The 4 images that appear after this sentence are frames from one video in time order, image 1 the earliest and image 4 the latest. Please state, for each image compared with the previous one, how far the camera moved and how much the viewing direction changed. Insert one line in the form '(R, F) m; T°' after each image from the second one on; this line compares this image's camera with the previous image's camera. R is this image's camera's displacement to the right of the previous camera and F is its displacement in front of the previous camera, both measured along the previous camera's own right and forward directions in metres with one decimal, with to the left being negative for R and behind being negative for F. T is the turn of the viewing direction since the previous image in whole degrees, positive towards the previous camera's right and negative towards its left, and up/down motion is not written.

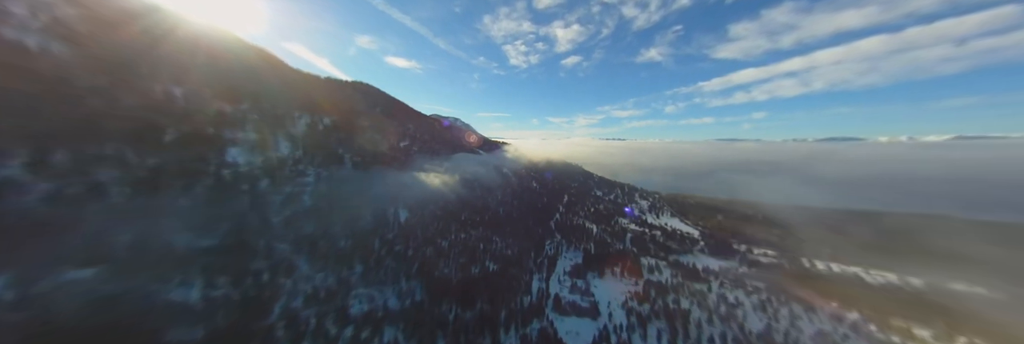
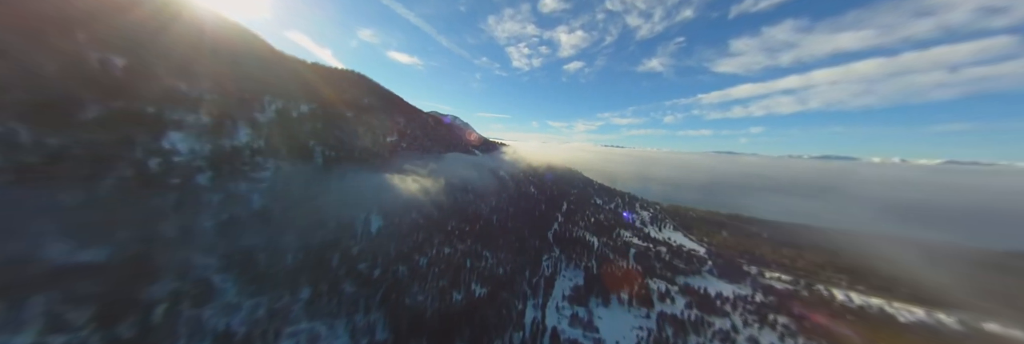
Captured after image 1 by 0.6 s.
(0.0, +2.8) m; +1°
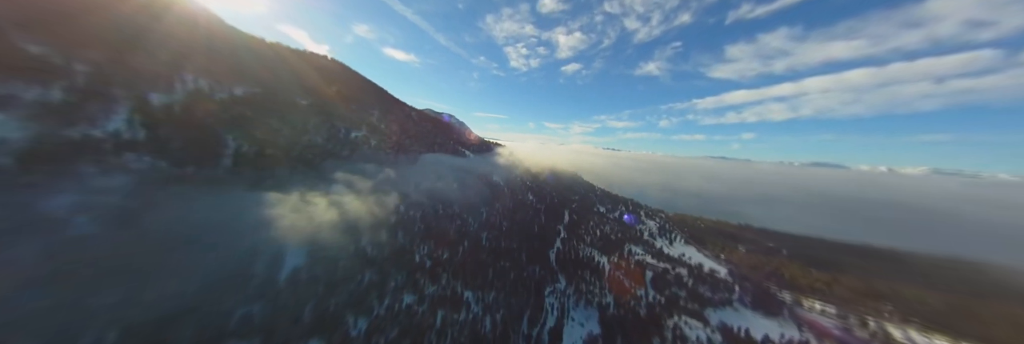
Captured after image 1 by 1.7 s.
(0.0, +5.1) m; +1°
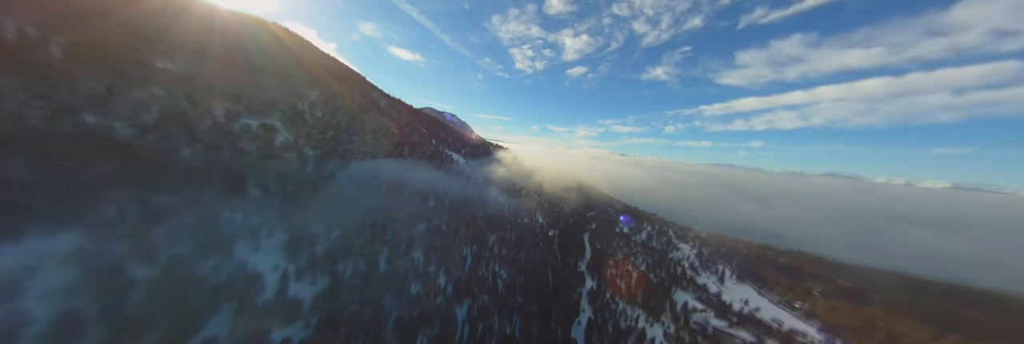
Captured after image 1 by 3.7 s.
(-0.1, +9.2) m; -1°
